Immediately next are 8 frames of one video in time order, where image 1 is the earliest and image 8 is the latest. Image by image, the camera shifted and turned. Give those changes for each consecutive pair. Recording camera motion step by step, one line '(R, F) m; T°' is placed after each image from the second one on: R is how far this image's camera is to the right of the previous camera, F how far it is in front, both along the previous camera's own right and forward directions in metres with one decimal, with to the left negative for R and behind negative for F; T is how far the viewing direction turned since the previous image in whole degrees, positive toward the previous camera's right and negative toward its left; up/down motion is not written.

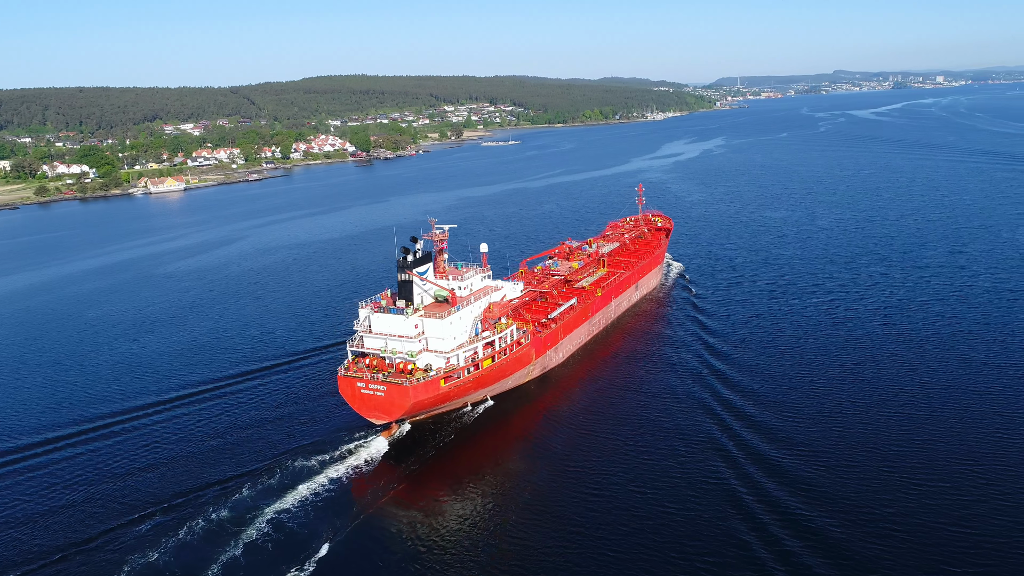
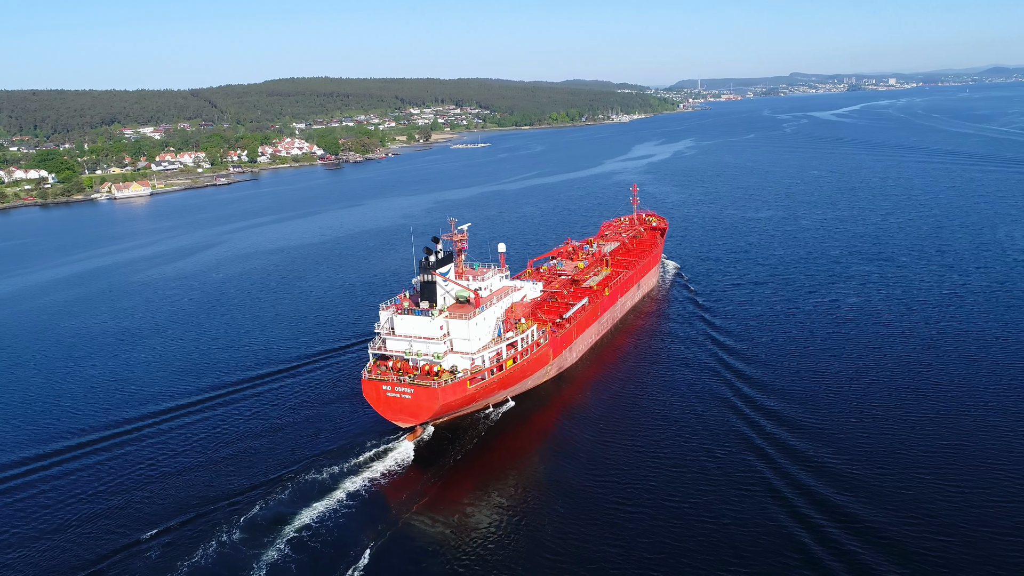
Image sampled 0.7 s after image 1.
(-1.1, -0.1) m; +2°
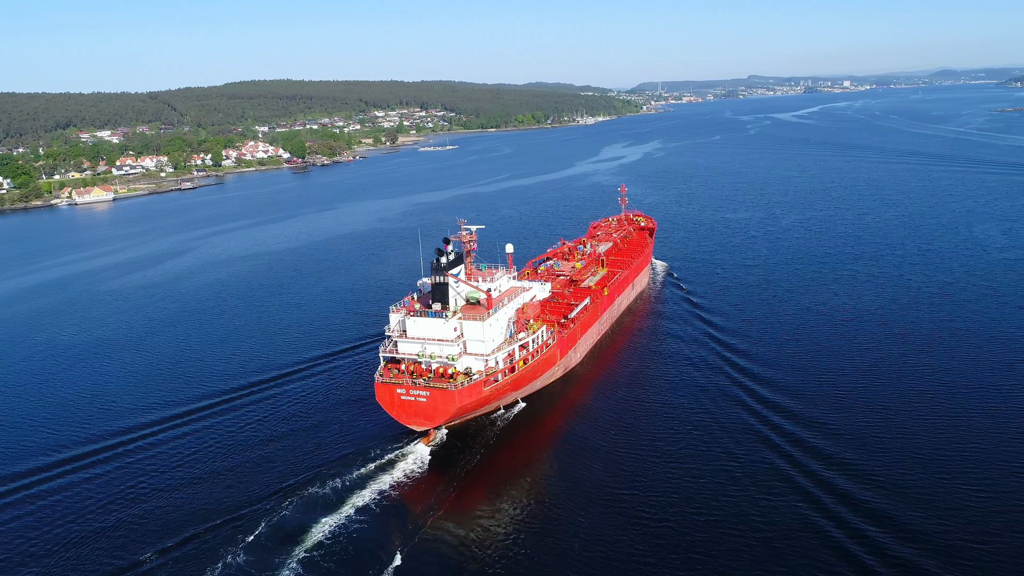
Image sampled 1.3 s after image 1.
(-0.9, -0.1) m; +2°
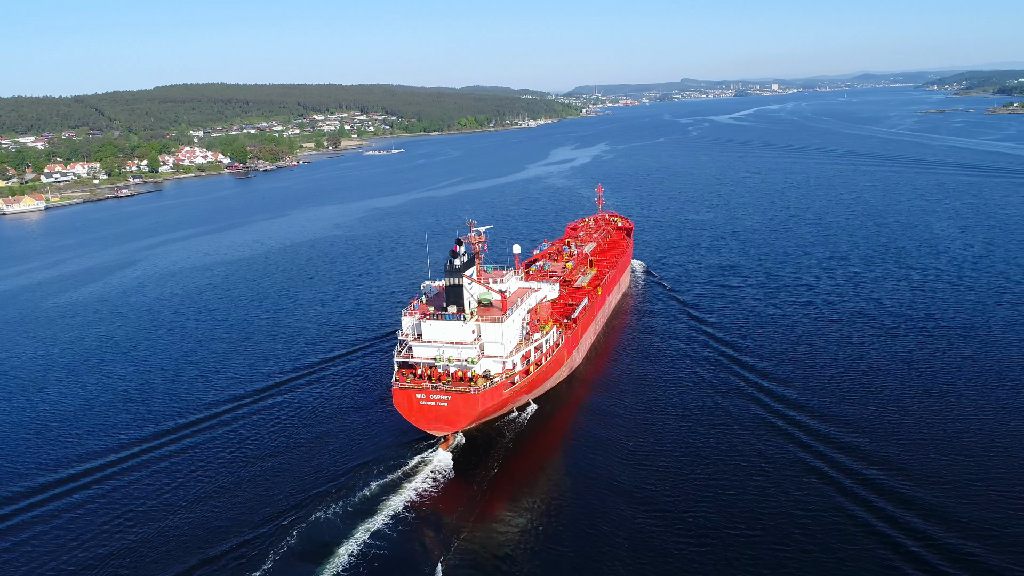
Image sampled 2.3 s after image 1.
(-1.4, -0.1) m; +4°
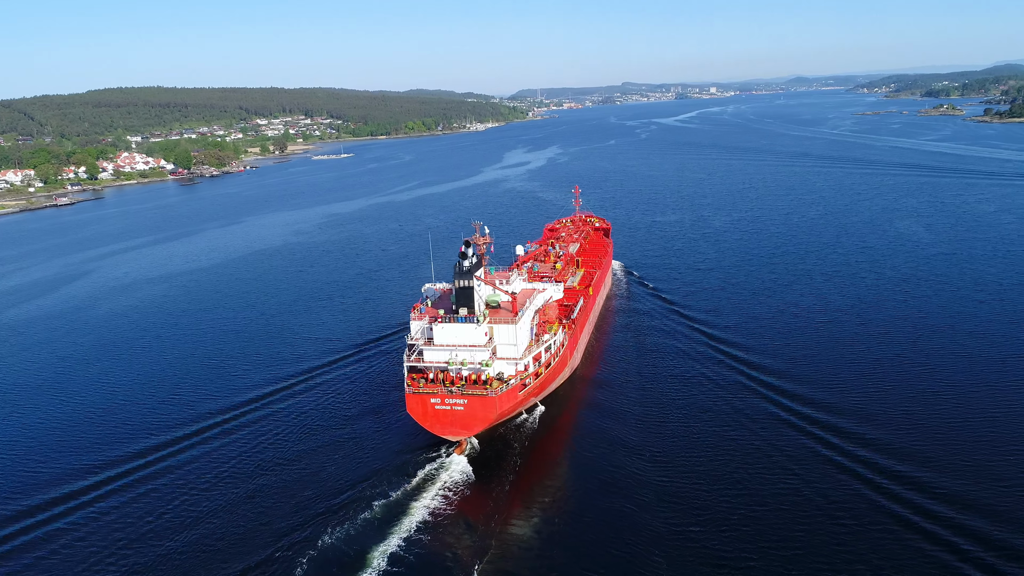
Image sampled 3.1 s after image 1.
(-1.2, 0.0) m; +4°
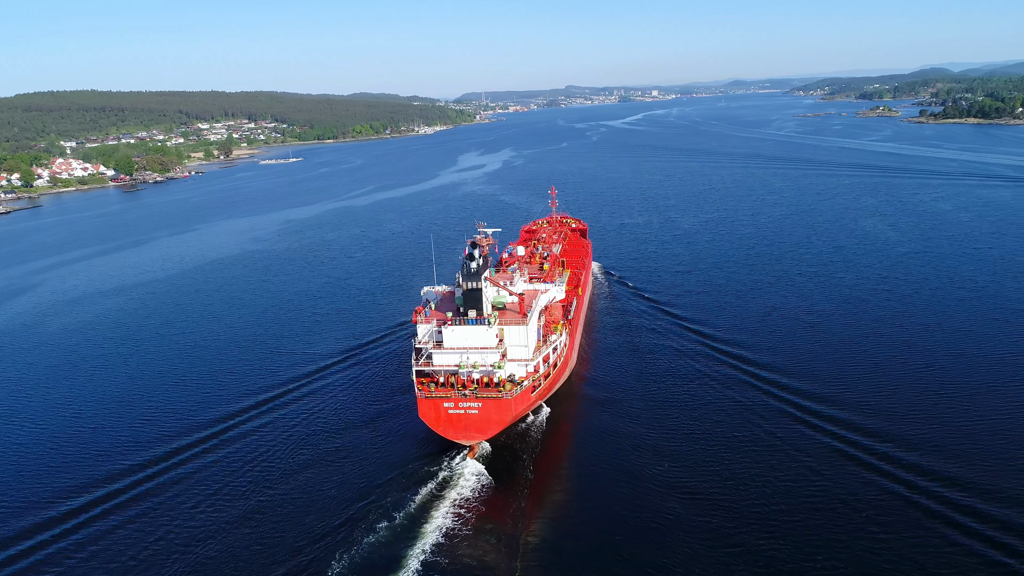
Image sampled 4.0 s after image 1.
(-1.1, +0.1) m; +4°
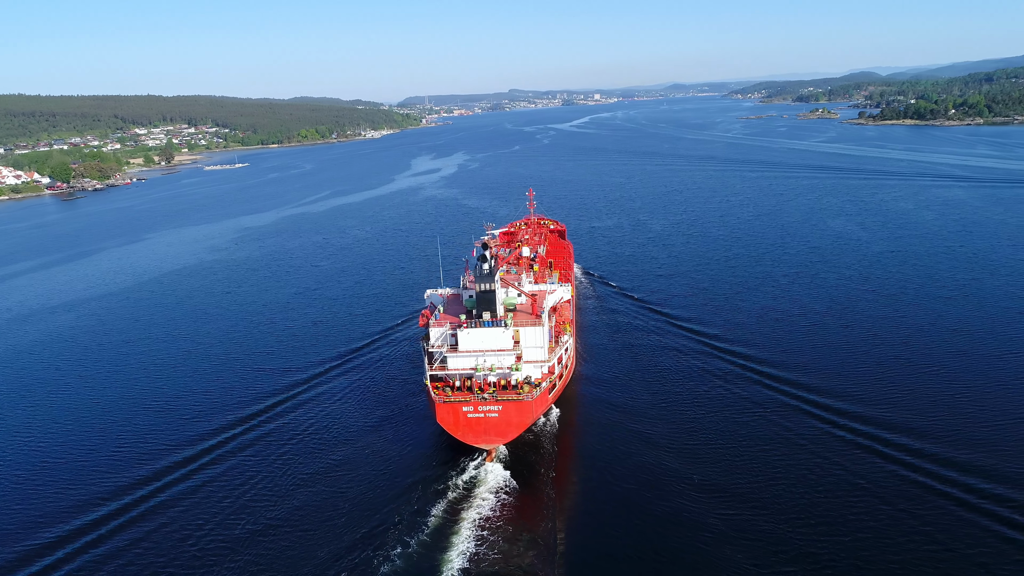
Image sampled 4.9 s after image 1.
(-1.2, +0.2) m; +4°
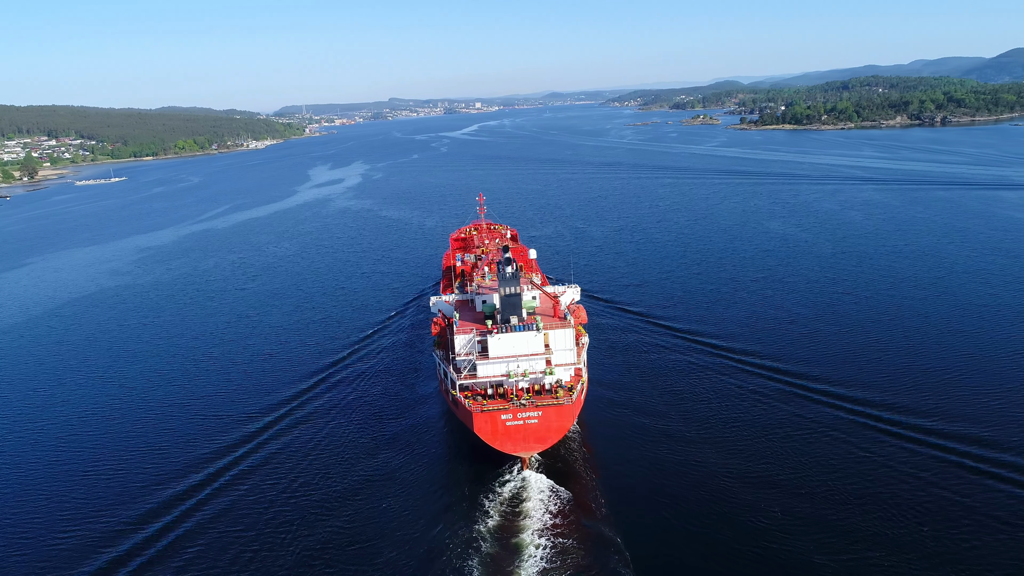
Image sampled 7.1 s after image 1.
(-2.6, +0.8) m; +8°
